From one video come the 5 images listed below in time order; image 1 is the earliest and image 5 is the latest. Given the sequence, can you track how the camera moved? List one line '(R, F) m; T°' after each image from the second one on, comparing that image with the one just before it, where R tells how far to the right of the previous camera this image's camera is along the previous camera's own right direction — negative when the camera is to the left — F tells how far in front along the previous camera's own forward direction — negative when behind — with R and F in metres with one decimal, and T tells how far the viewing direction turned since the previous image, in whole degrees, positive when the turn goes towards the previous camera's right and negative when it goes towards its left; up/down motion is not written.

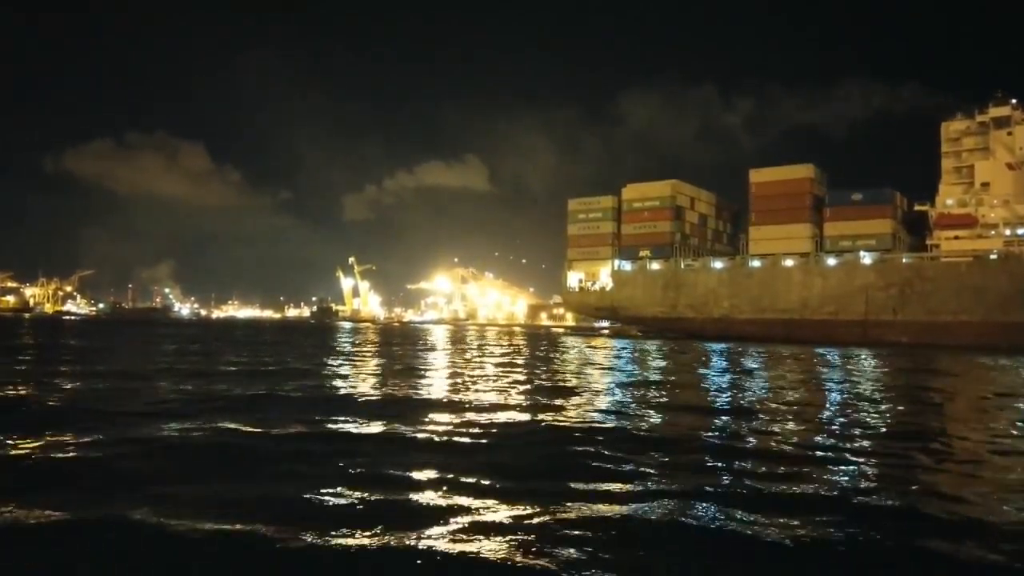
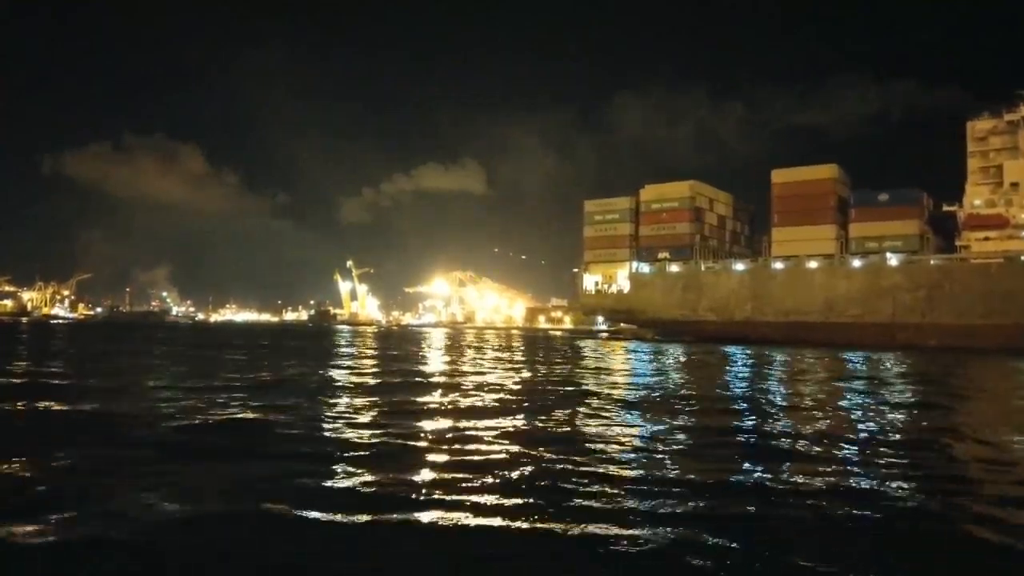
(-0.6, +0.4) m; 0°
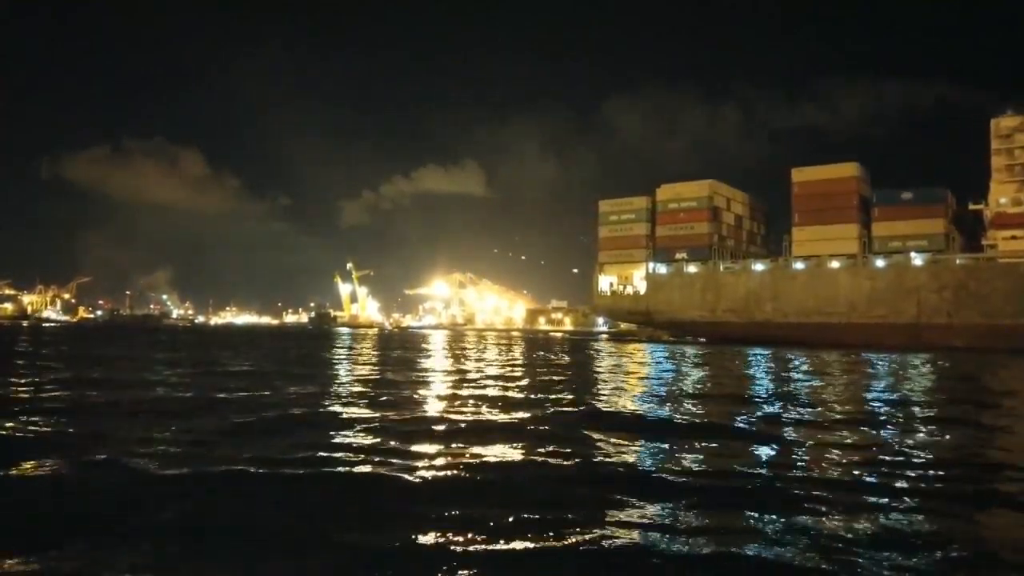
(-0.5, +0.3) m; 0°
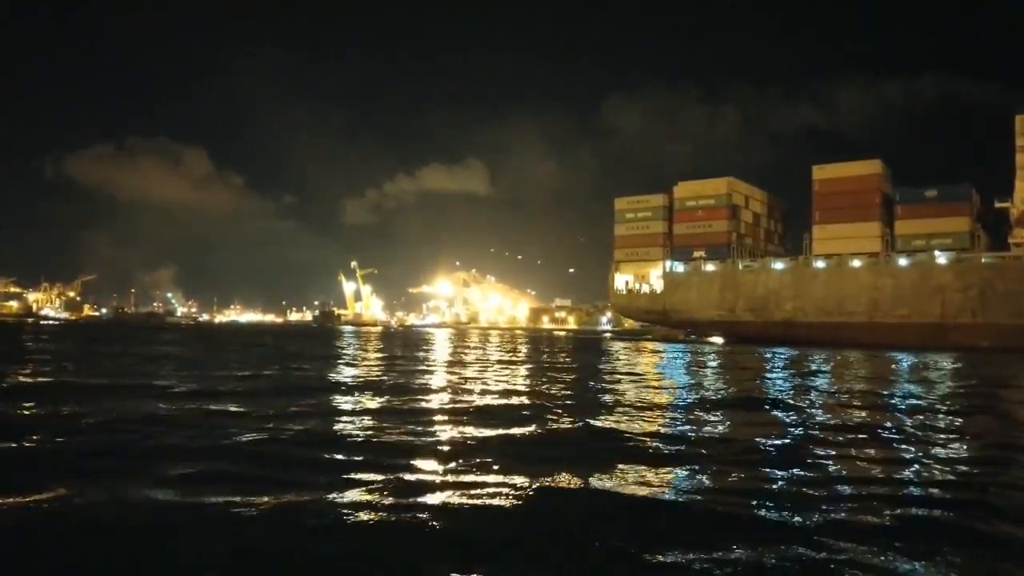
(-0.4, +0.3) m; 0°
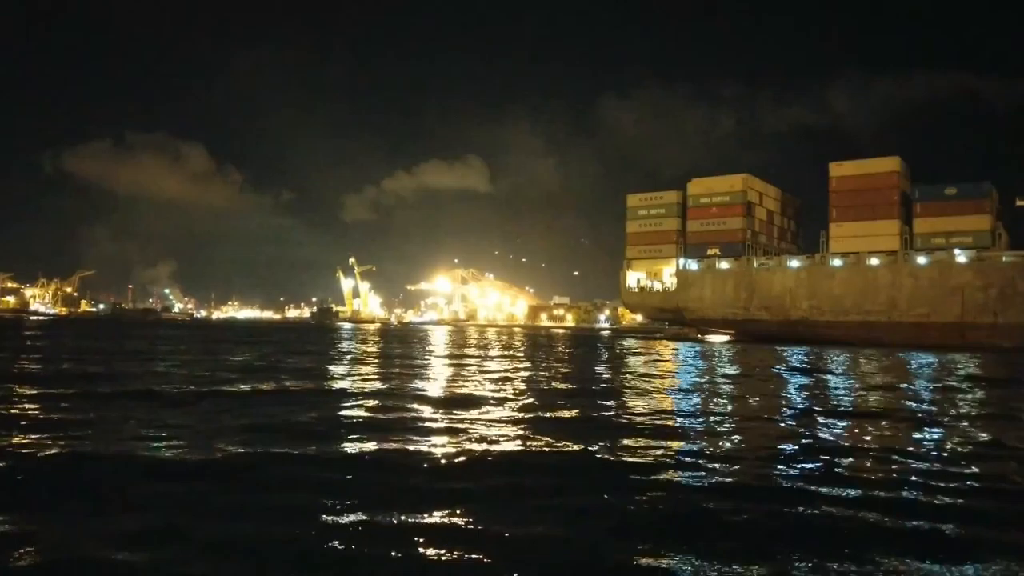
(-0.4, +0.3) m; 0°
